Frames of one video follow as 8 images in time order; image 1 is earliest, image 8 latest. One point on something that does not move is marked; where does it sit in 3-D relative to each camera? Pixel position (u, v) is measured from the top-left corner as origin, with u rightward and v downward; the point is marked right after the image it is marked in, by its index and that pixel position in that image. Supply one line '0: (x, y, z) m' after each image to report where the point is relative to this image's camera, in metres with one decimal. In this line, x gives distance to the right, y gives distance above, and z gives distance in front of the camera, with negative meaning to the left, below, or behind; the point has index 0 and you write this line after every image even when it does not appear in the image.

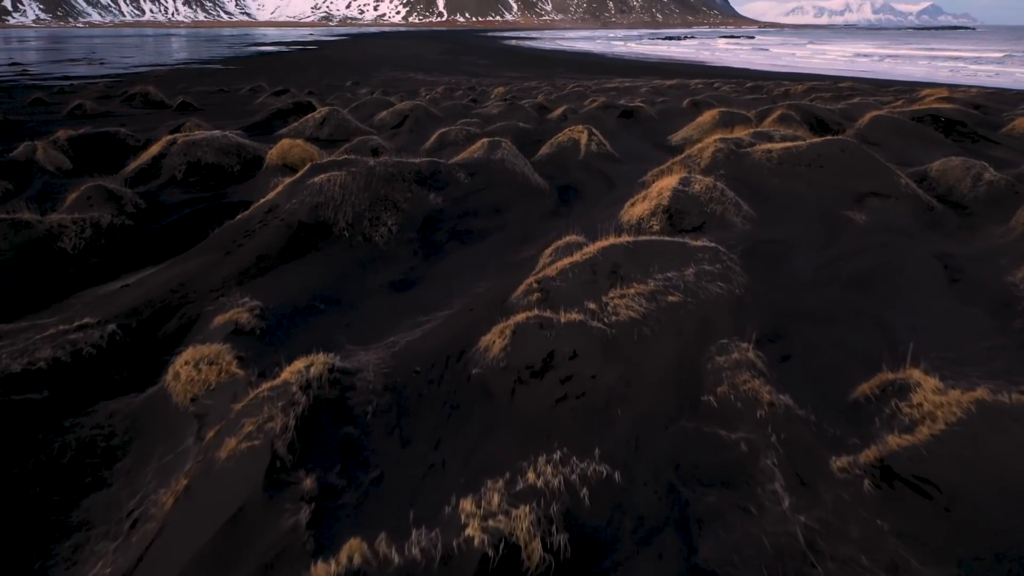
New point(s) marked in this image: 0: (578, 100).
0: (+1.3, +3.8, +18.2) m
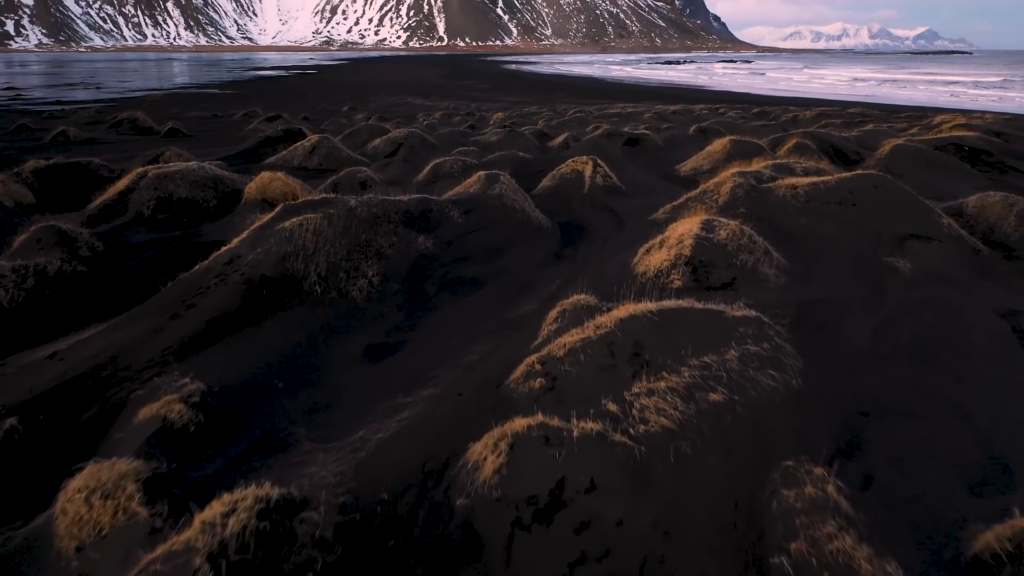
0: (+1.3, +3.2, +17.5) m
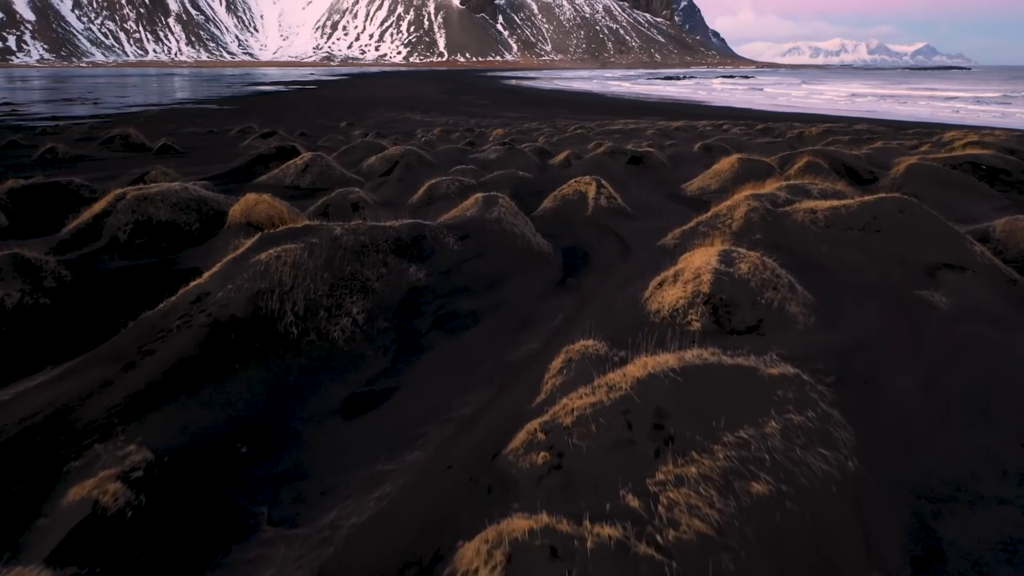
0: (+1.3, +2.8, +17.0) m
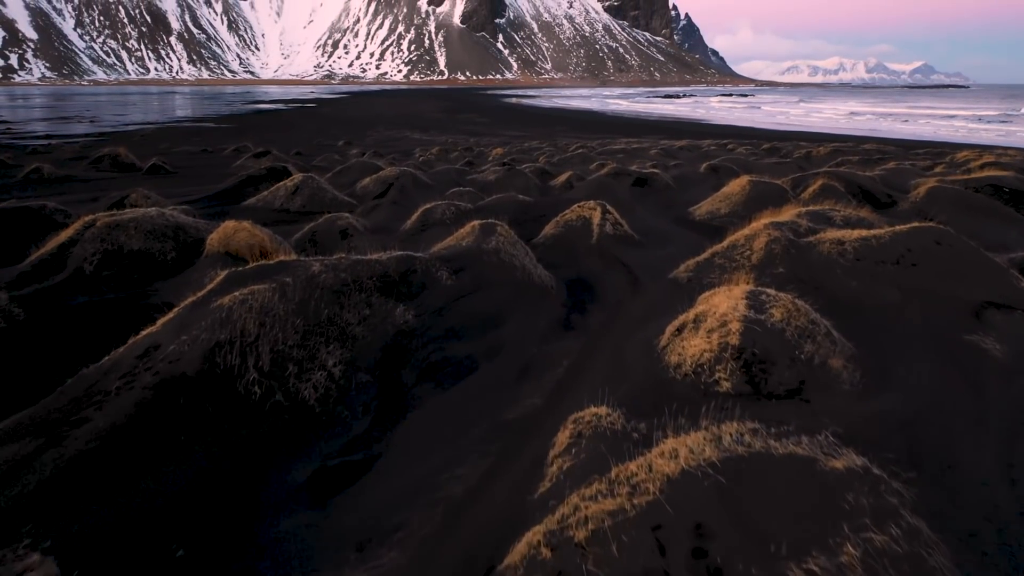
0: (+1.3, +2.3, +16.5) m
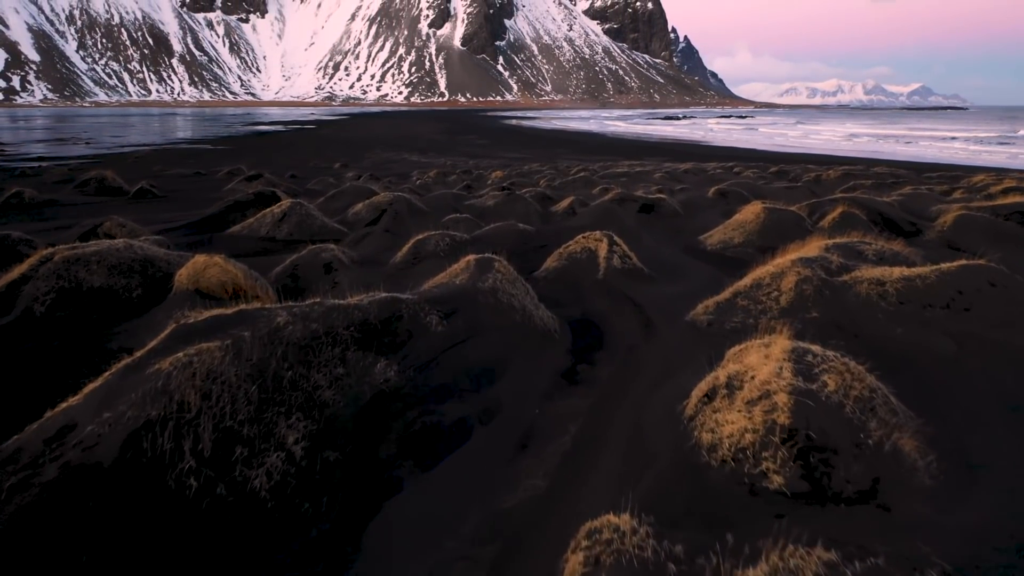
0: (+1.3, +1.8, +15.8) m
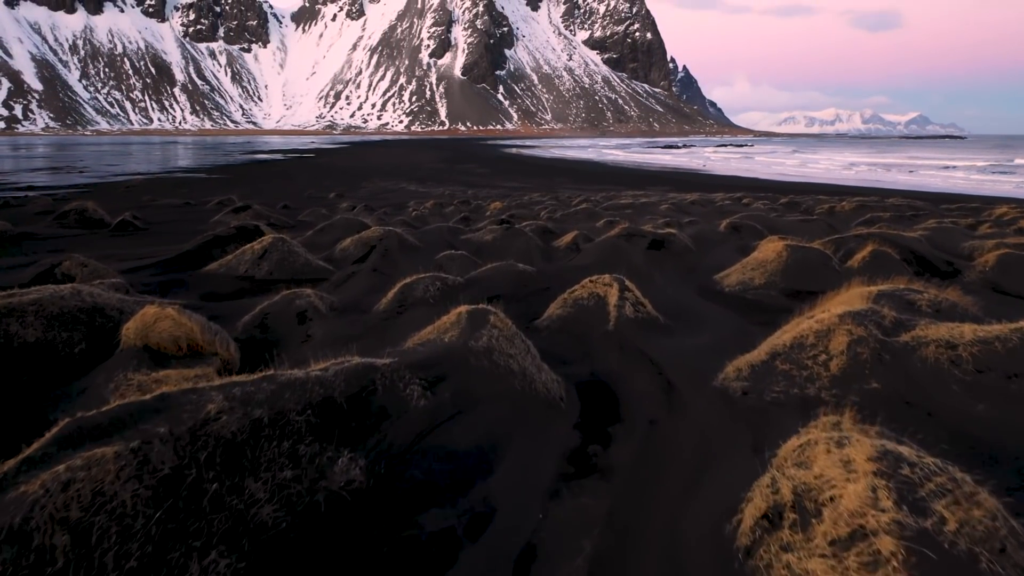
0: (+1.3, +1.1, +15.0) m
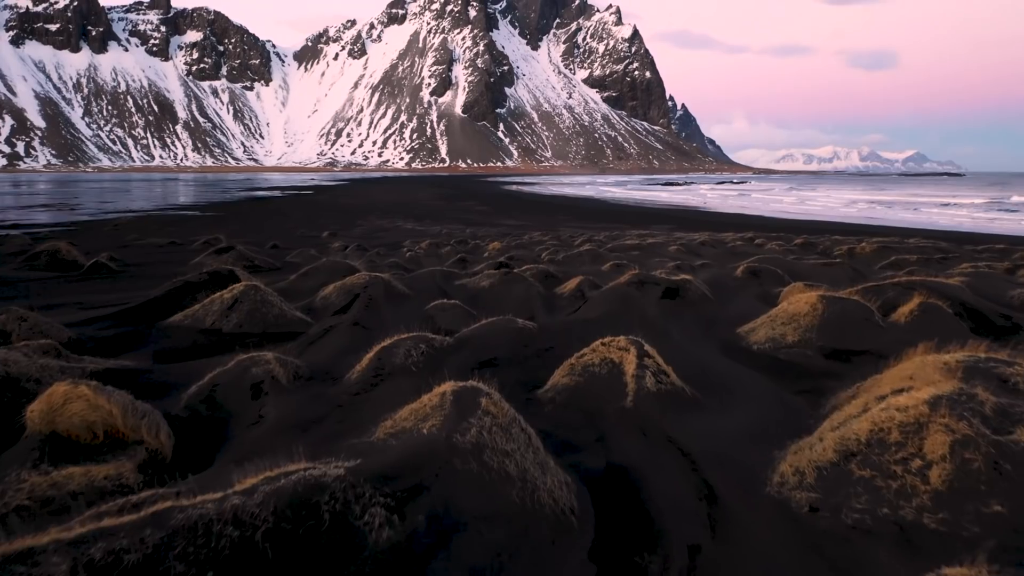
0: (+1.3, +0.3, +13.9) m
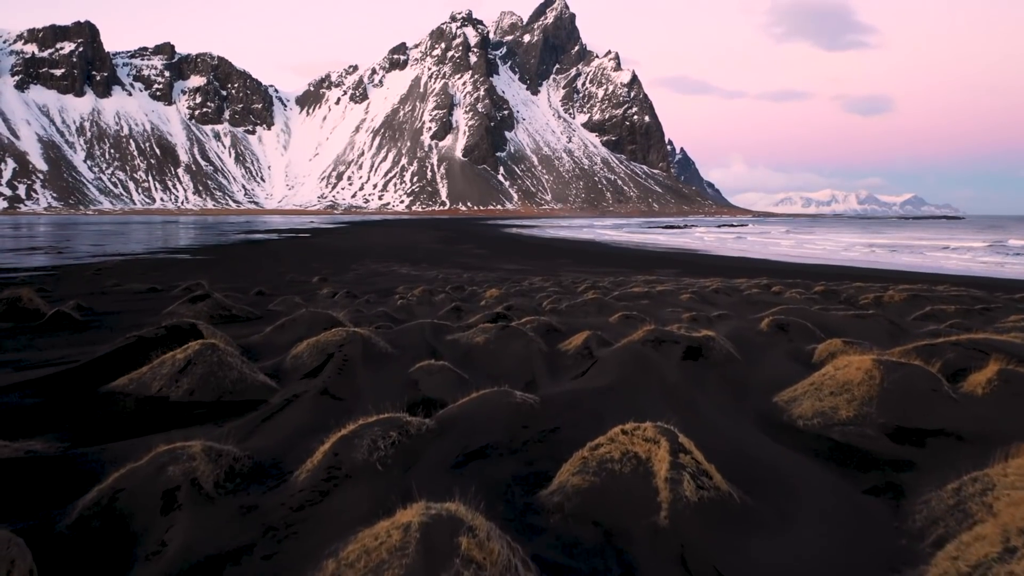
0: (+1.3, -0.4, +12.5) m
